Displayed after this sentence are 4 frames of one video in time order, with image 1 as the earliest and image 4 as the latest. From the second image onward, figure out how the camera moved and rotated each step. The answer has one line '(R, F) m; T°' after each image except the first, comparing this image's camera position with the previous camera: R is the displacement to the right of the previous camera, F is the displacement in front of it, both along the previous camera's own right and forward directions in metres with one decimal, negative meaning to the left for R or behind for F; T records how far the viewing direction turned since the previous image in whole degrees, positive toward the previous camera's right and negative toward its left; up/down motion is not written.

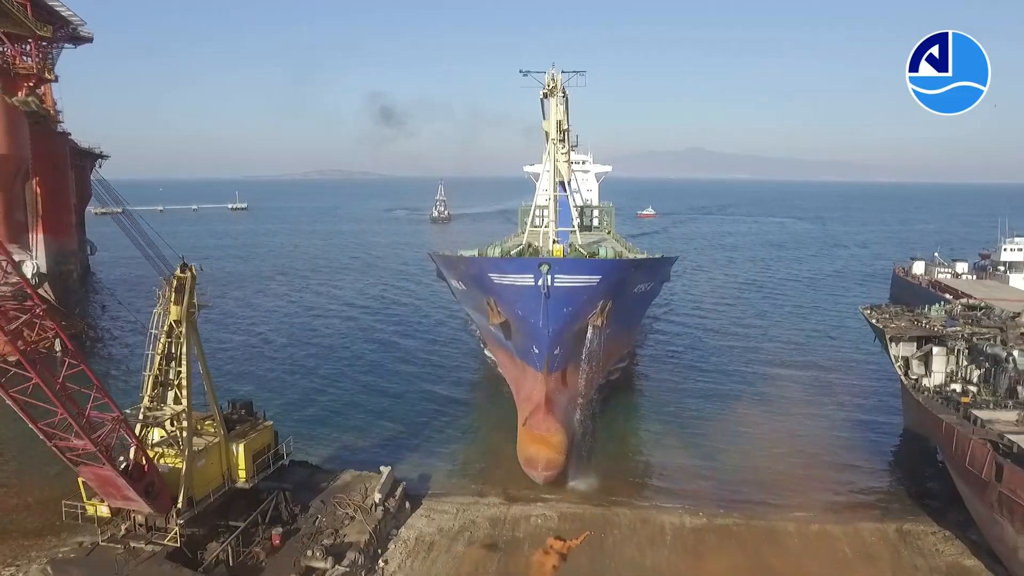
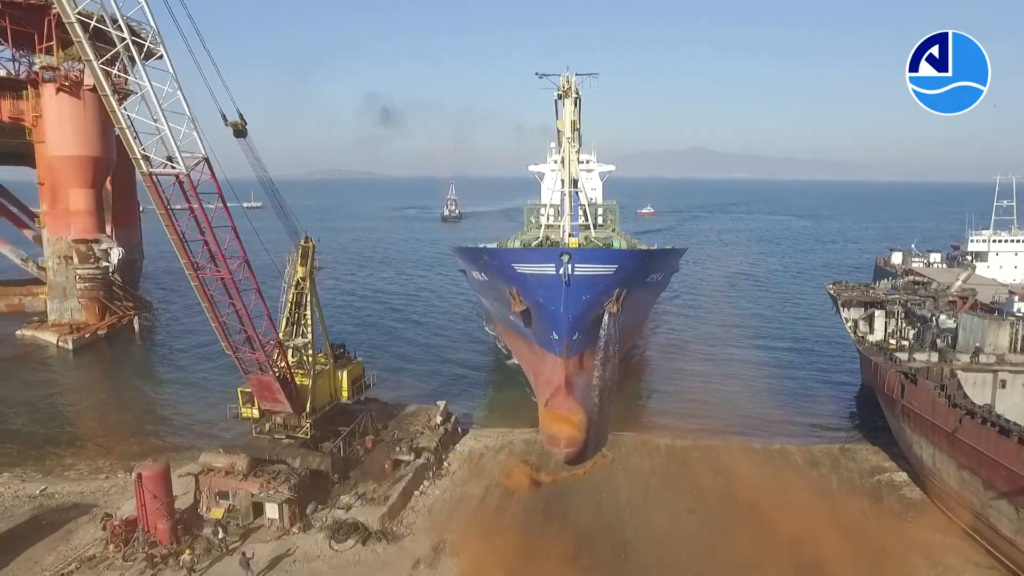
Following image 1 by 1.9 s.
(-0.7, -4.5) m; 0°
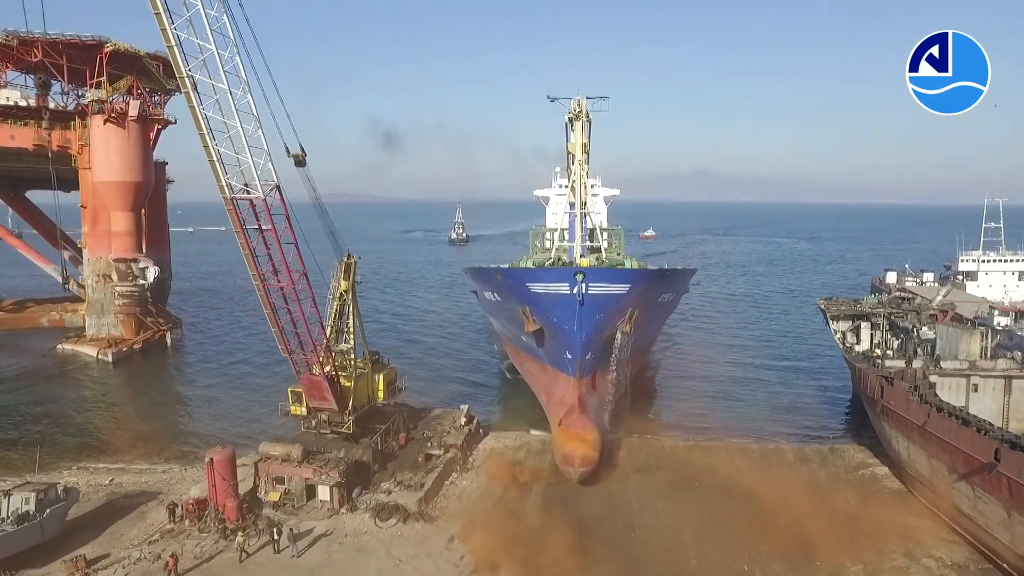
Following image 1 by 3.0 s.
(-0.4, -2.0) m; 0°
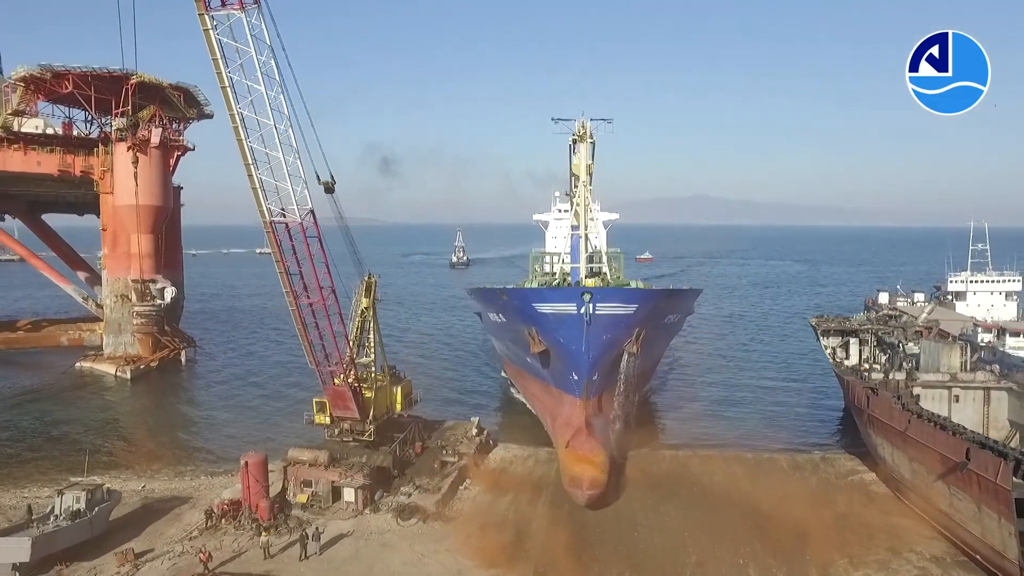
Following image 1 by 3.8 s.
(-0.3, -1.3) m; 0°
